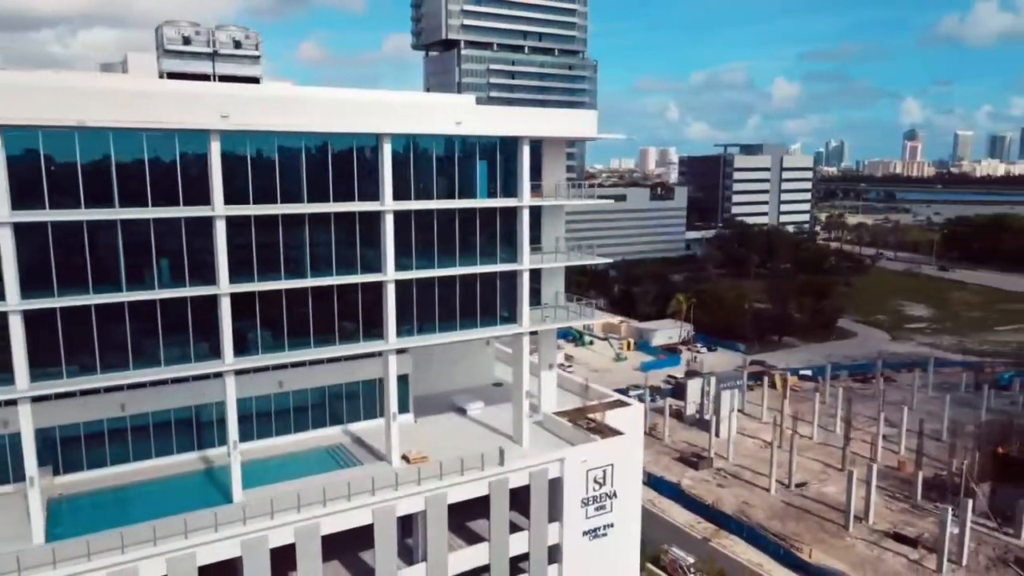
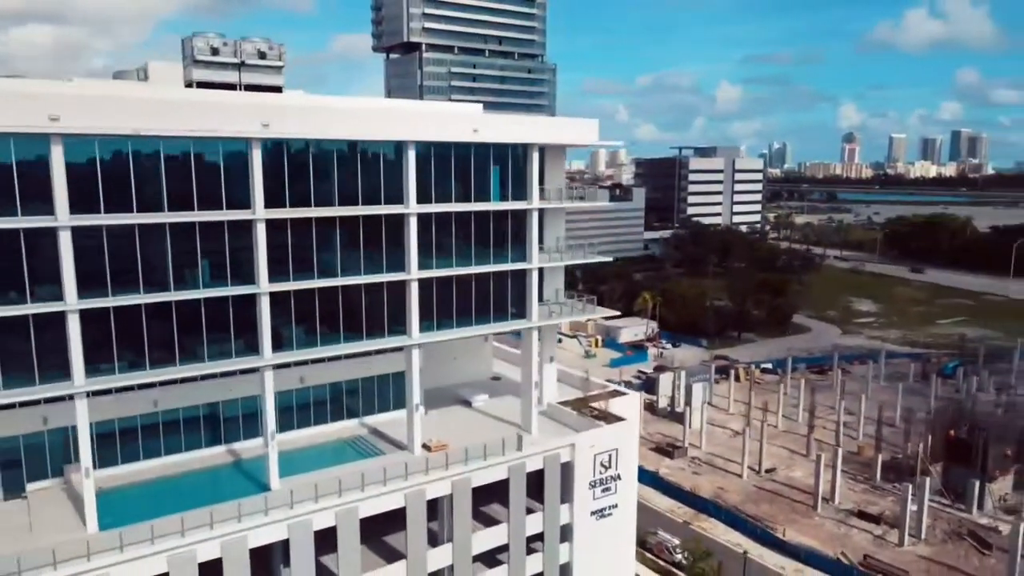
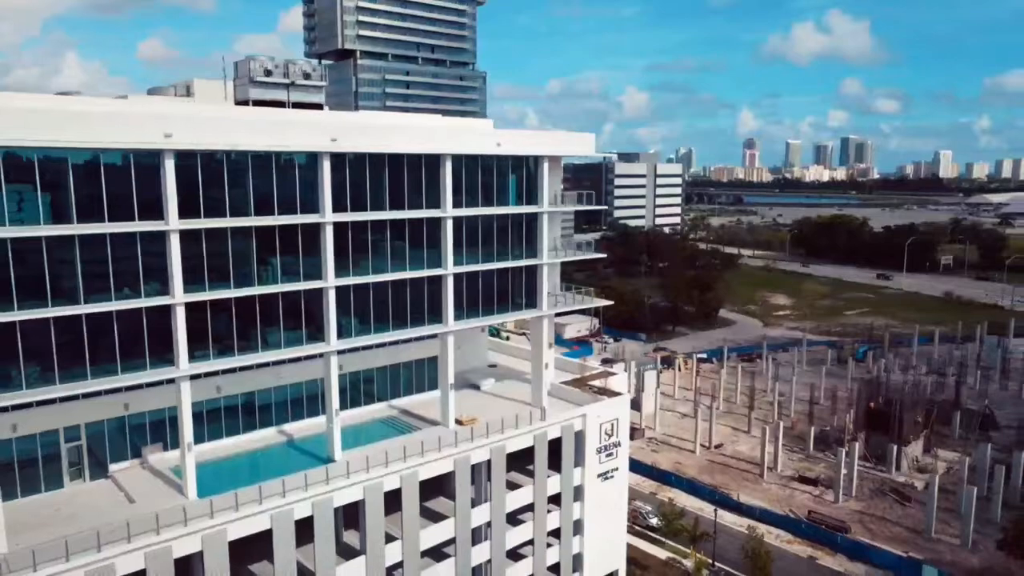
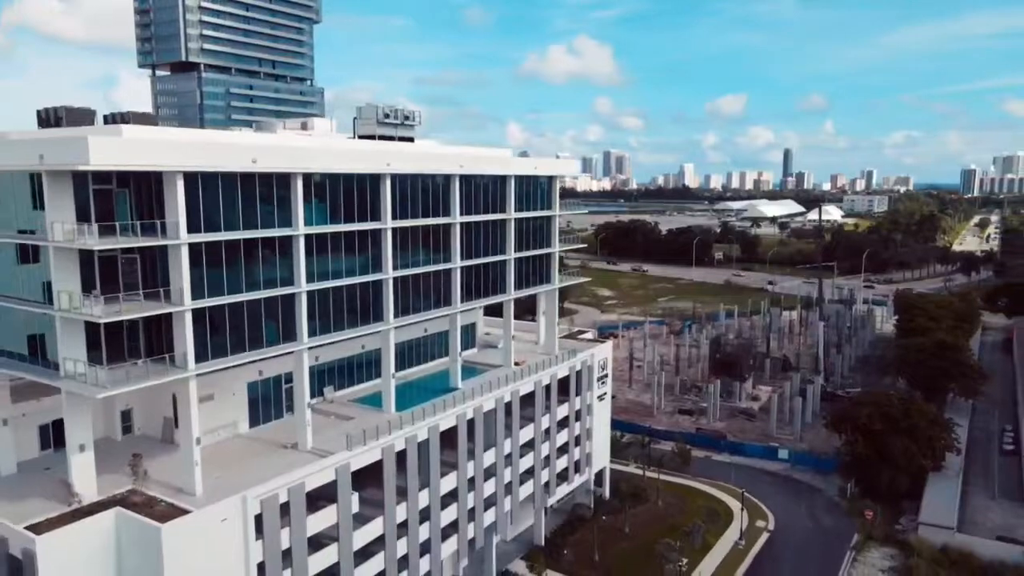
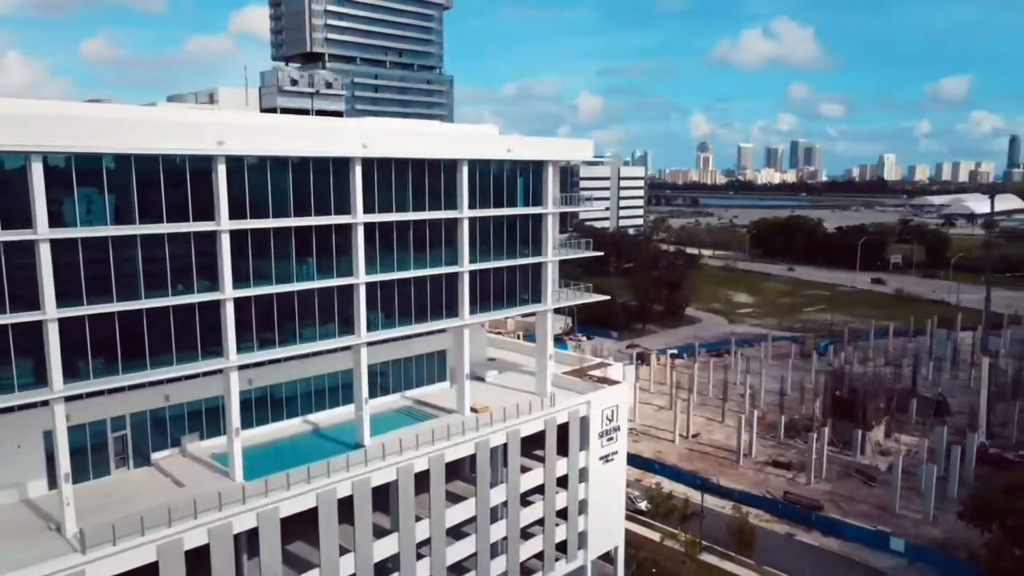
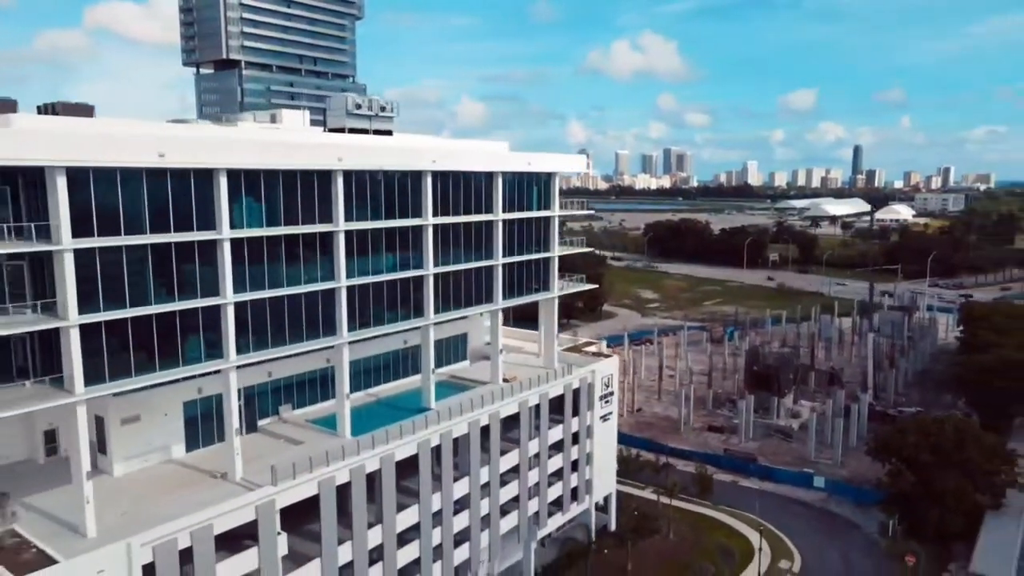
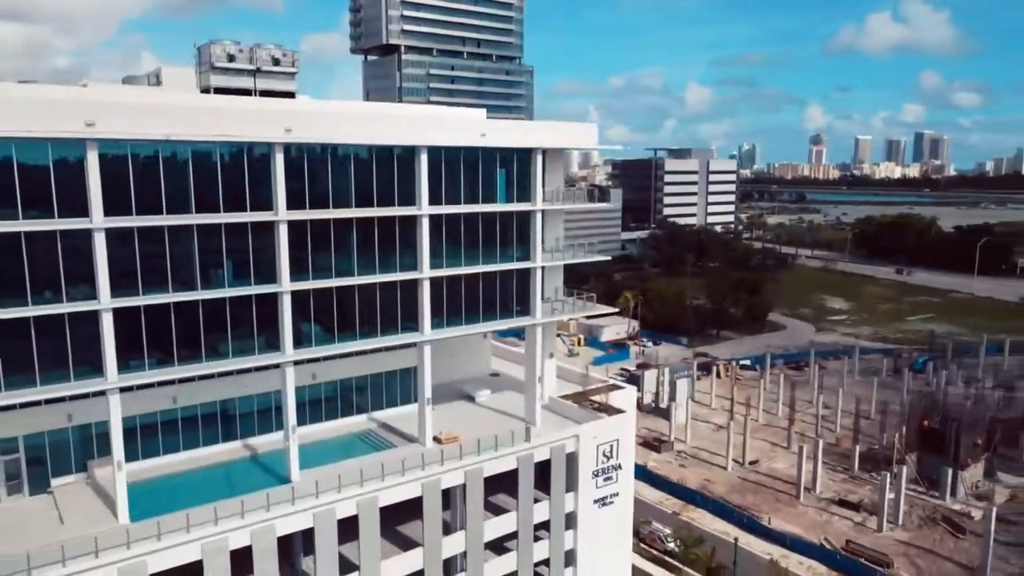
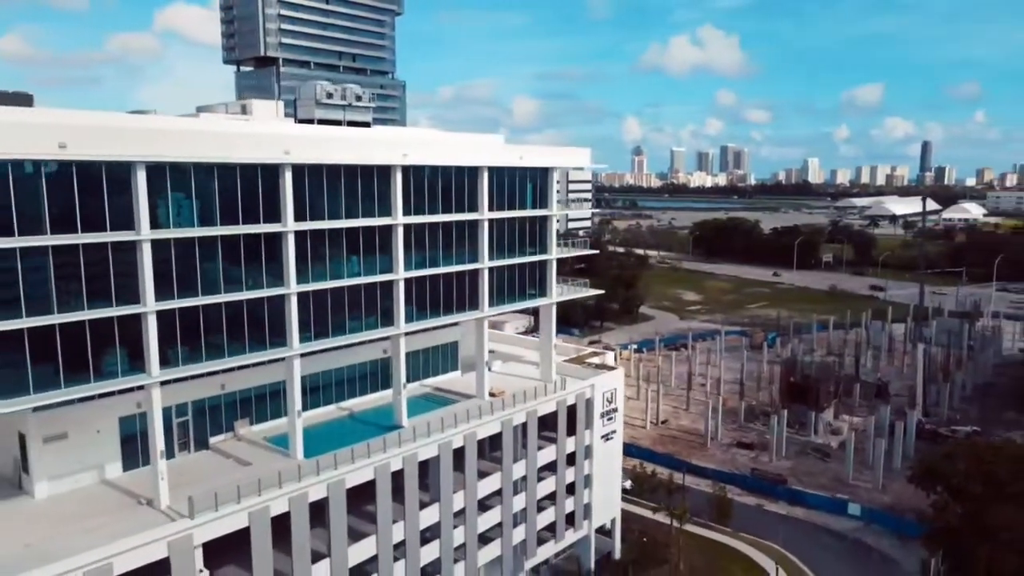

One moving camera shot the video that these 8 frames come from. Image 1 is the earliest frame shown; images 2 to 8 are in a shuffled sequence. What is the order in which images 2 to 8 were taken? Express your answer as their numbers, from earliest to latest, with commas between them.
2, 7, 3, 5, 8, 6, 4
